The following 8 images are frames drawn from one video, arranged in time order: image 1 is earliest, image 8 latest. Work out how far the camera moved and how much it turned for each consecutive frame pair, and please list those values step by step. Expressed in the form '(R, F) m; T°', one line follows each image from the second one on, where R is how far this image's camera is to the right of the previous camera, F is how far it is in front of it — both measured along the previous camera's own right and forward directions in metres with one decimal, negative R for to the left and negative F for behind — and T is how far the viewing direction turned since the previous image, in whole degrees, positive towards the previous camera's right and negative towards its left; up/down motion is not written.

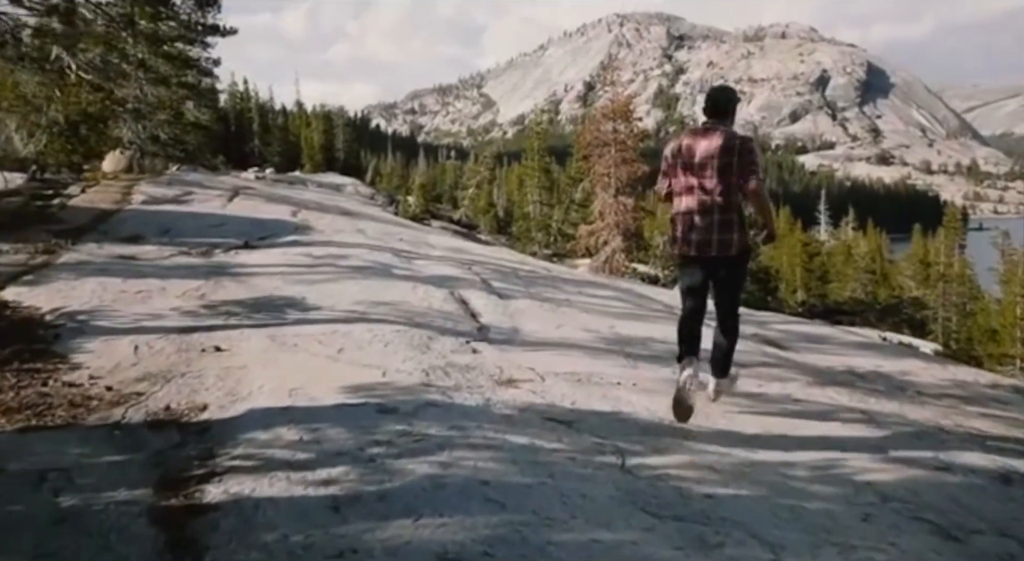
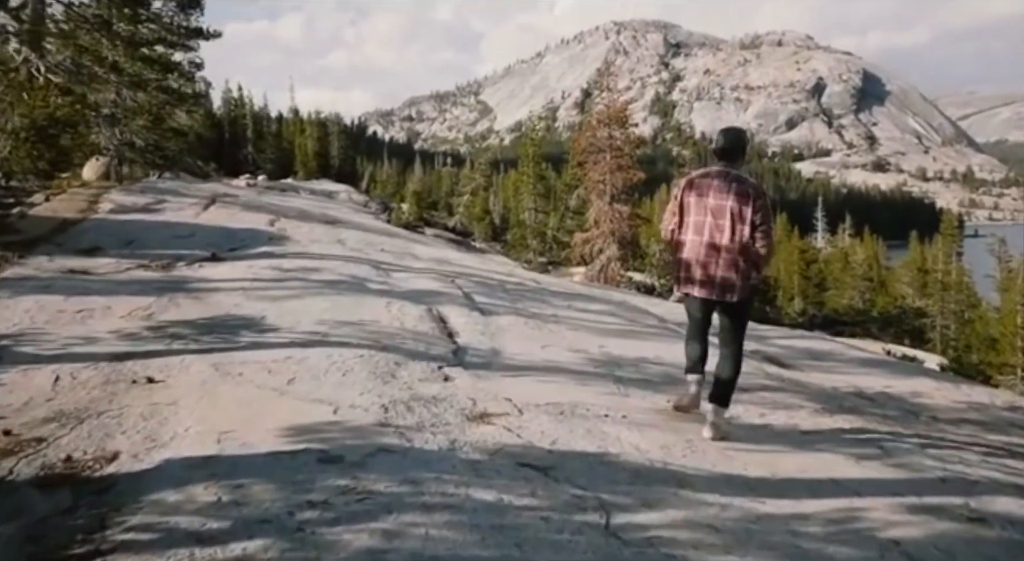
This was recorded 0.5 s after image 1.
(+0.2, +0.7) m; 0°
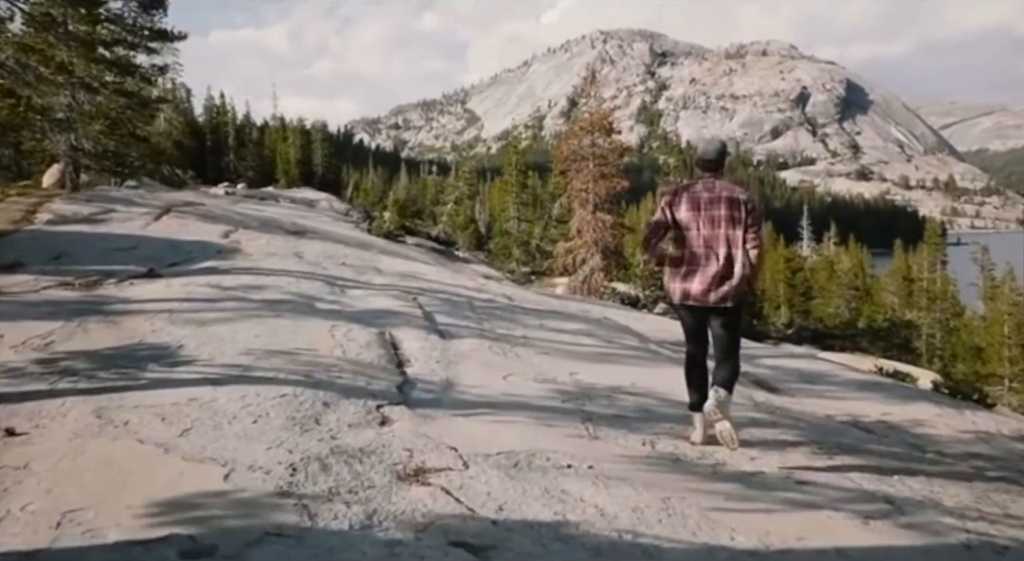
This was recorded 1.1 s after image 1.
(+0.3, +0.9) m; +1°
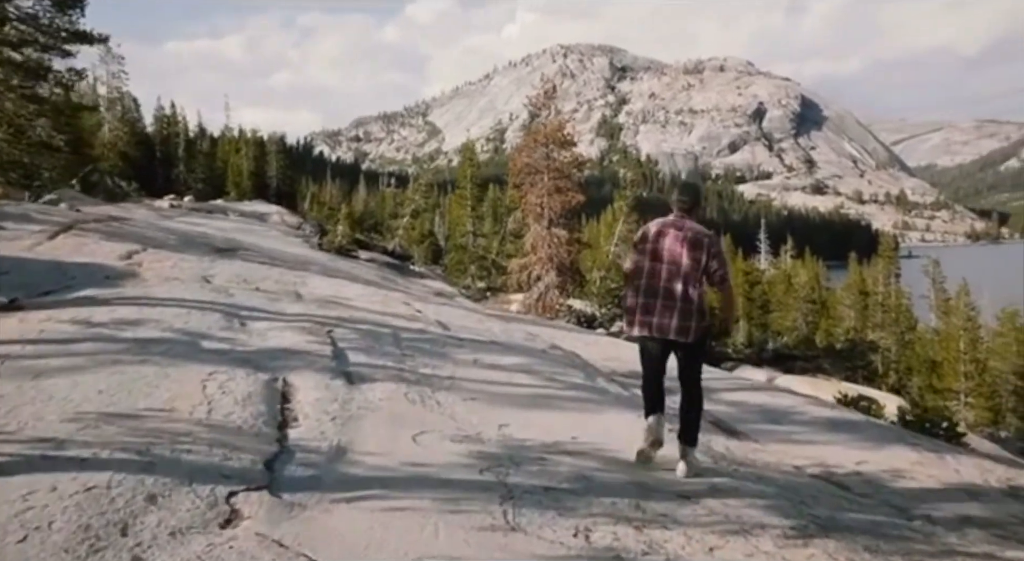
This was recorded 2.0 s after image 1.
(+0.4, +1.2) m; +3°
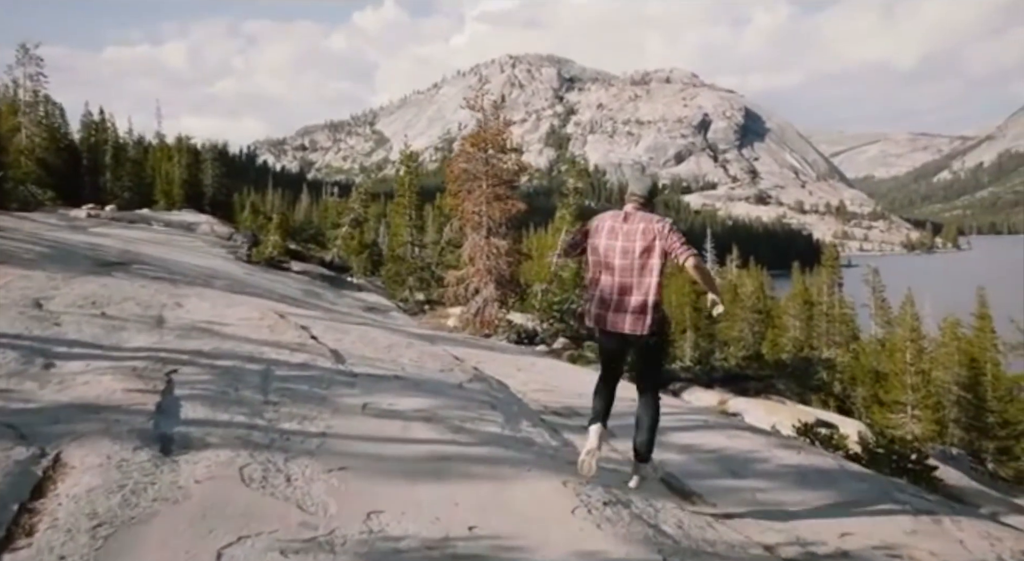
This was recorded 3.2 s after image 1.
(+0.5, +1.9) m; +4°
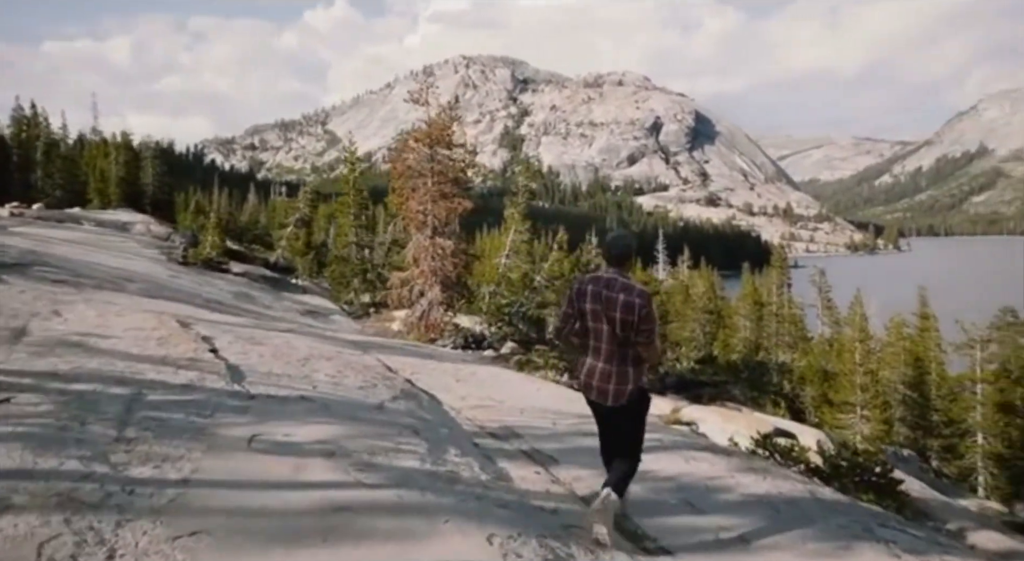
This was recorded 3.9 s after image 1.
(+0.3, +1.2) m; +3°
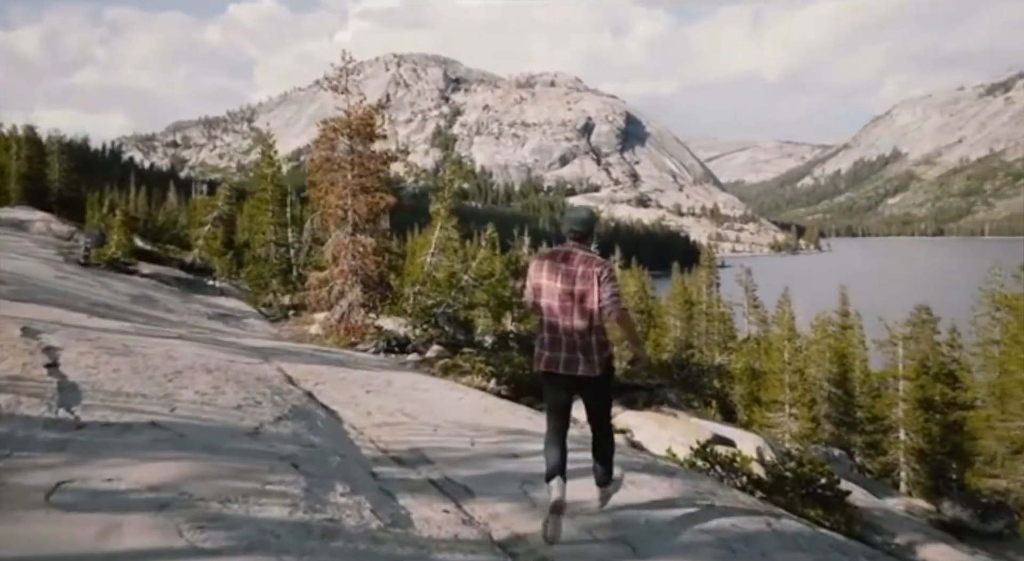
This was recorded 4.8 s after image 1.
(+0.3, +1.4) m; +5°
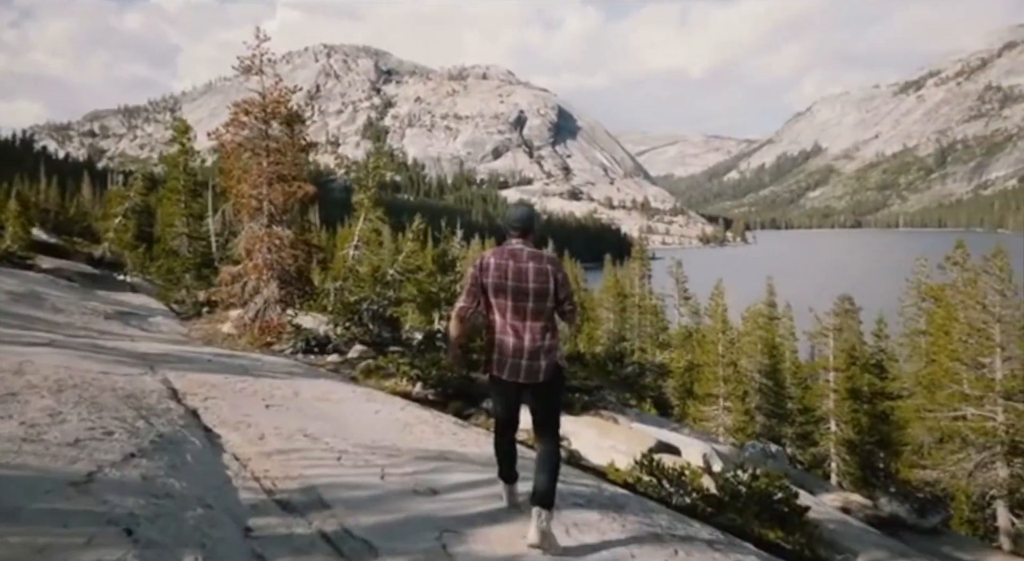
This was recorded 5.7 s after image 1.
(+0.1, +1.5) m; +5°
